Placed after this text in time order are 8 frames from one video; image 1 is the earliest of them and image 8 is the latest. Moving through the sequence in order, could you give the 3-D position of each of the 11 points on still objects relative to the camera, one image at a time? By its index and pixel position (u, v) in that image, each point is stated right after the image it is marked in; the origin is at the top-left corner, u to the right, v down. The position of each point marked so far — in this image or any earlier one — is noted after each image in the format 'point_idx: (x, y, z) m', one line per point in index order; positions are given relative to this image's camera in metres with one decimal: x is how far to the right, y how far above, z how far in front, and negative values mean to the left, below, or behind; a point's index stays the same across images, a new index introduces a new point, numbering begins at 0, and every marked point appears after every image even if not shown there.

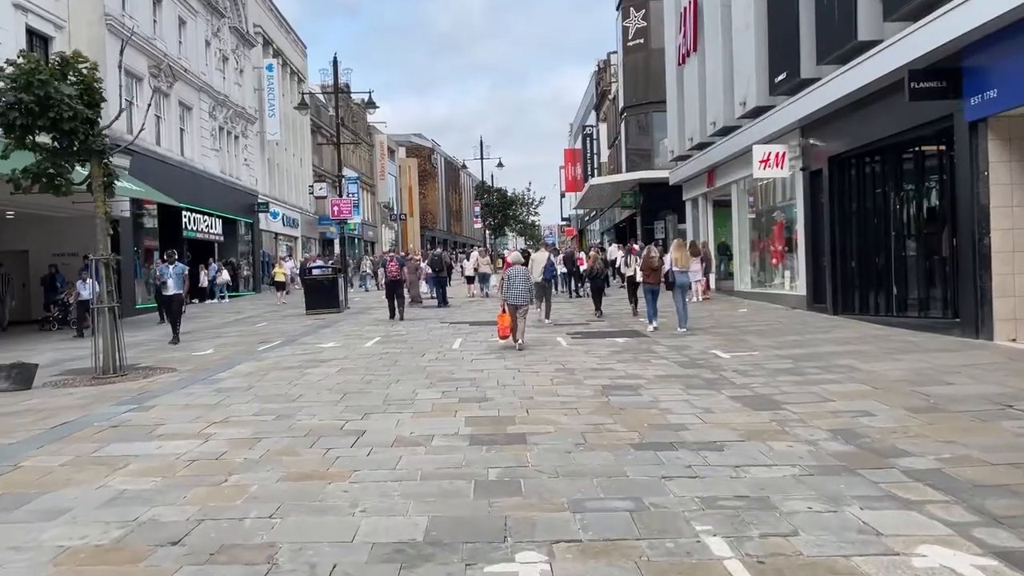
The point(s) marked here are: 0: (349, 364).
0: (-2.4, -1.1, +12.1) m
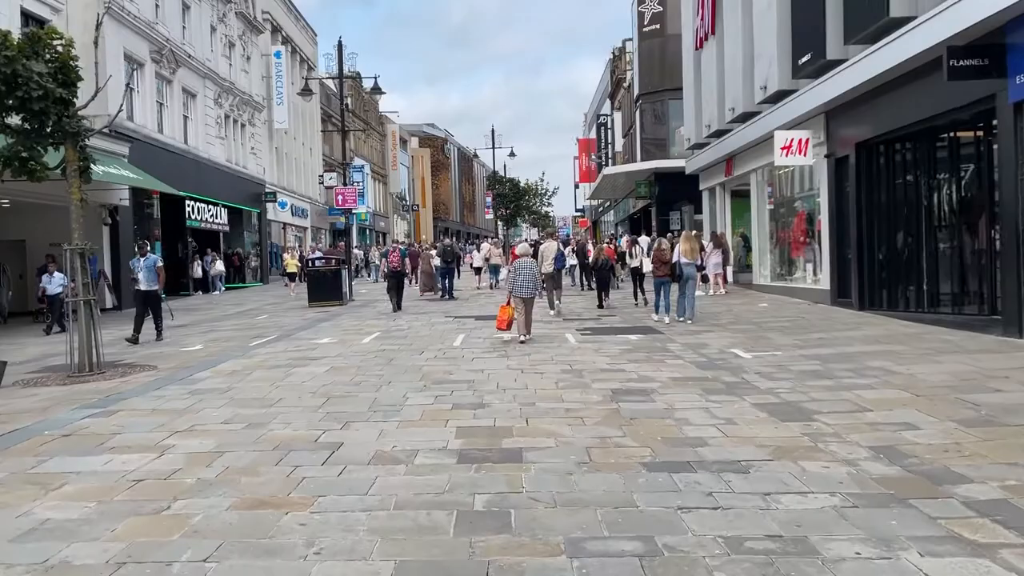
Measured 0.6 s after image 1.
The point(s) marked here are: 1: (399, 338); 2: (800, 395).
0: (-2.3, -1.0, +11.3) m
1: (-1.9, -0.9, +14.5) m
2: (+2.9, -1.1, +8.5) m
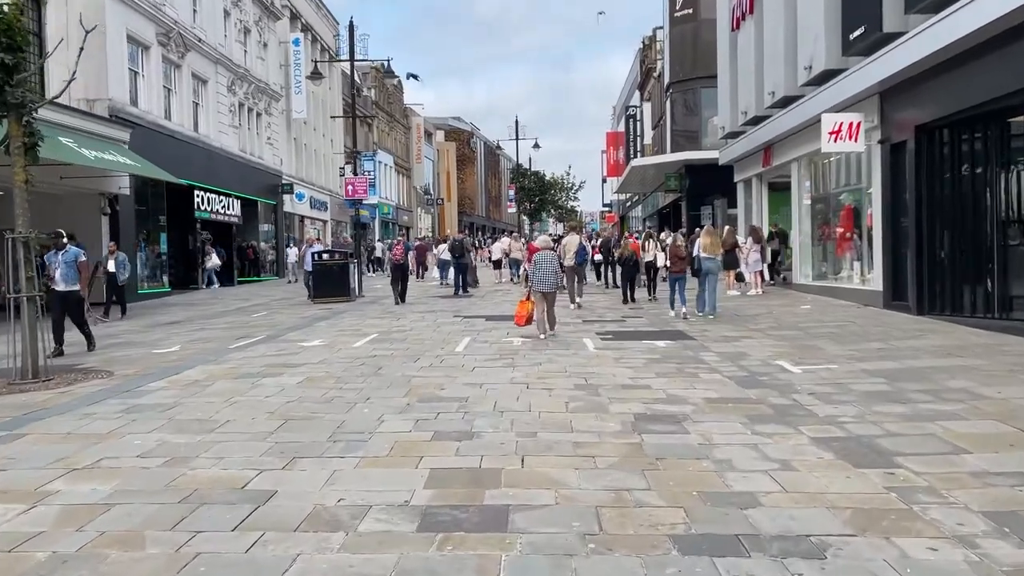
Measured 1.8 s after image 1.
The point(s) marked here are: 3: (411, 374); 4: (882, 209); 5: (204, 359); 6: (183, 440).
0: (-2.2, -1.0, +9.7) m
1: (-1.8, -0.8, +12.9) m
2: (+2.9, -1.1, +6.8) m
3: (-1.2, -1.0, +9.6) m
4: (+7.3, +1.5, +16.4) m
5: (-4.2, -1.0, +11.3) m
6: (-2.5, -1.2, +6.4) m
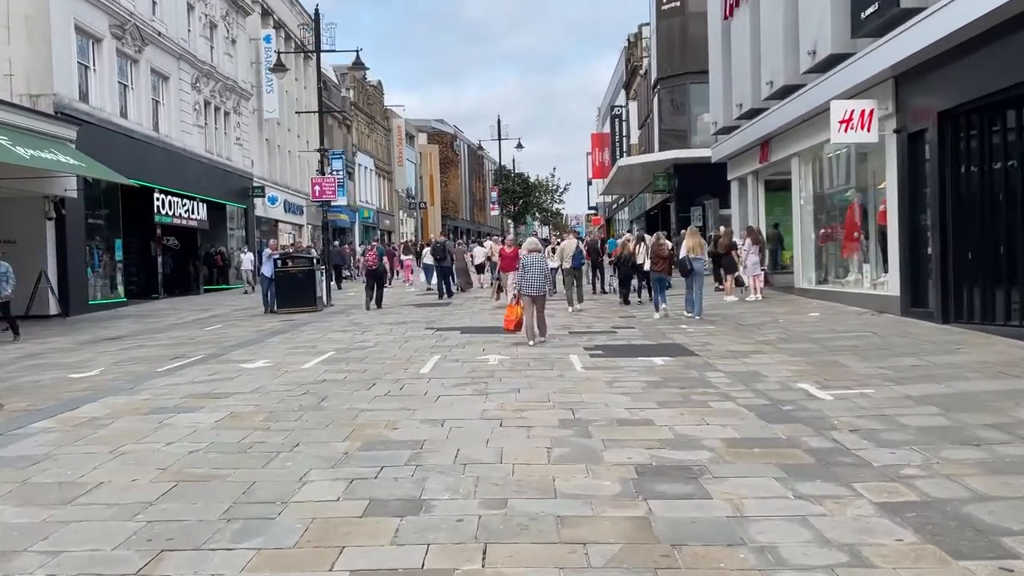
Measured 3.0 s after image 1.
0: (-2.5, -1.1, +8.0) m
1: (-2.1, -1.0, +11.2) m
2: (+2.7, -1.2, +5.1) m
3: (-1.4, -1.1, +7.9) m
4: (+6.9, +1.4, +14.9) m
5: (-4.5, -1.1, +9.6) m
6: (-2.8, -1.3, +4.7) m
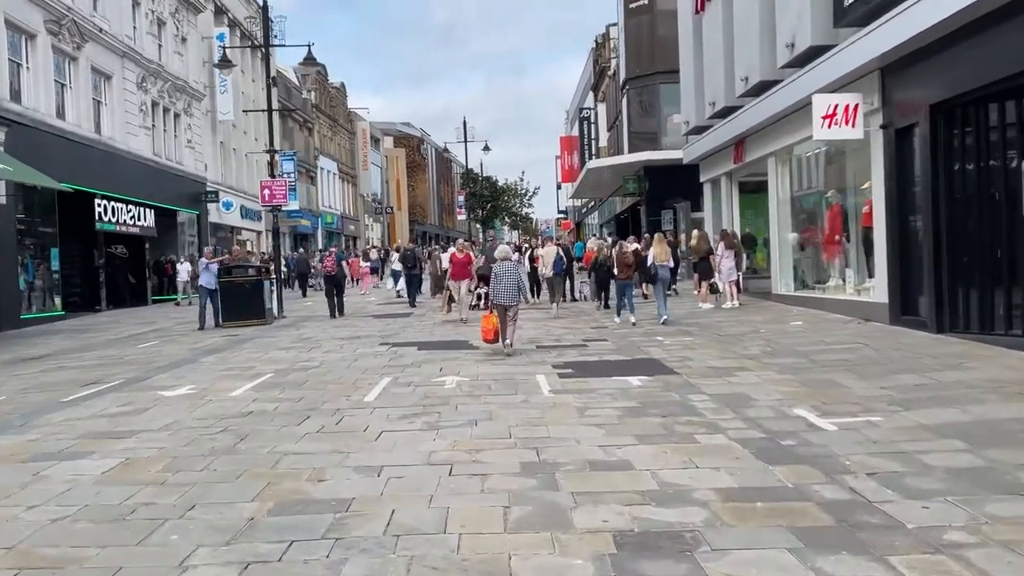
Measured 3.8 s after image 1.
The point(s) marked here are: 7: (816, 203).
0: (-2.9, -1.3, +6.7) m
1: (-2.6, -1.2, +9.9) m
2: (+2.4, -1.3, +4.0) m
3: (-1.8, -1.3, +6.6) m
4: (+6.3, +1.3, +13.9) m
5: (-4.9, -1.3, +8.2) m
6: (-3.0, -1.4, +3.4) m
7: (+6.5, +1.8, +17.8) m
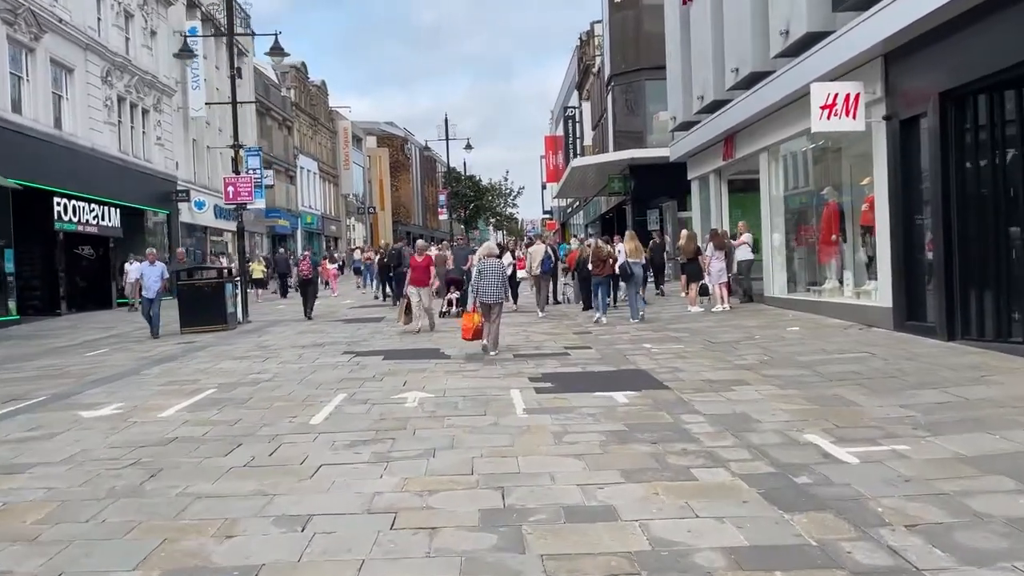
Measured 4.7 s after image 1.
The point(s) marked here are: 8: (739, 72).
0: (-3.1, -1.3, +5.5) m
1: (-2.9, -1.2, +8.7) m
2: (+2.2, -1.4, +3.0) m
3: (-2.1, -1.3, +5.5) m
4: (+5.9, +1.3, +12.9) m
5: (-5.2, -1.4, +7.0) m
6: (-3.2, -1.5, +2.2) m
7: (+6.1, +1.8, +16.9) m
8: (+4.8, +4.6, +17.7) m
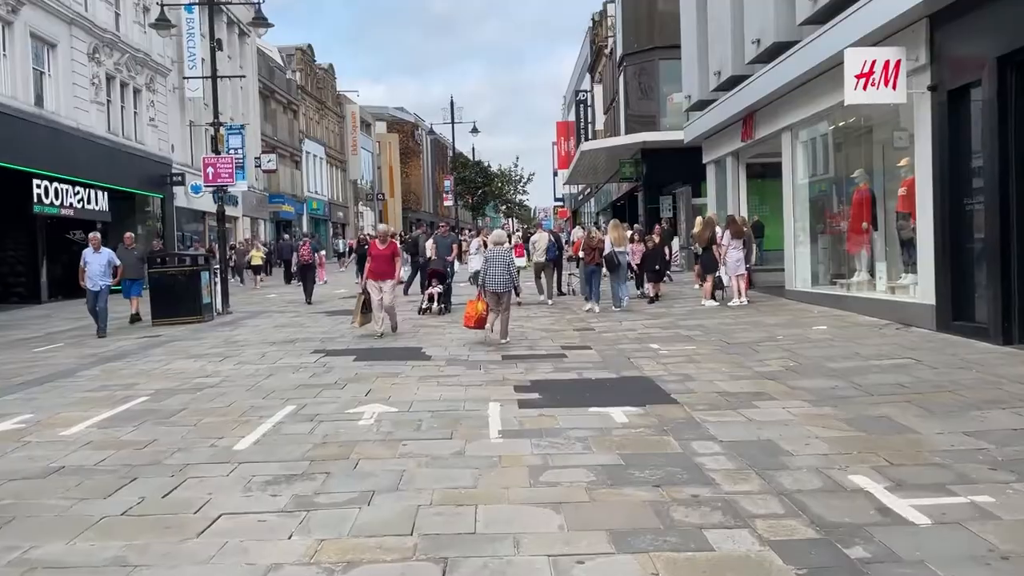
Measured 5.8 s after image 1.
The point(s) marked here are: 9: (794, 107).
0: (-3.4, -1.3, +4.1) m
1: (-3.1, -1.1, +7.3) m
2: (+1.9, -1.4, +1.5) m
3: (-2.3, -1.3, +4.1) m
4: (+5.8, +1.4, +11.4) m
5: (-5.4, -1.3, +5.7) m
6: (-3.5, -1.5, +0.9) m
7: (+6.0, +1.9, +15.3) m
8: (+4.8, +4.8, +16.1) m
9: (+5.5, +3.5, +16.3) m
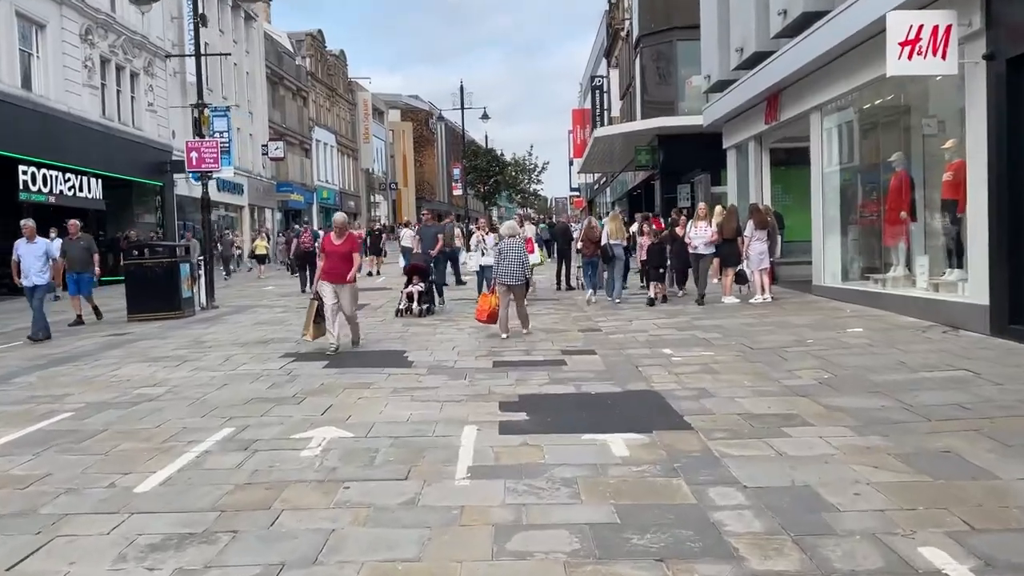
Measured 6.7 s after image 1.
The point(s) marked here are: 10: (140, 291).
0: (-3.6, -1.4, +3.0) m
1: (-3.2, -1.1, +6.2) m
2: (+1.6, -1.5, +0.2) m
3: (-2.5, -1.3, +2.9) m
4: (+5.7, +1.4, +10.0) m
5: (-5.6, -1.3, +4.5) m
6: (-3.8, -1.6, -0.3) m
7: (+6.0, +2.0, +13.9) m
8: (+4.8, +4.8, +14.7) m
9: (+5.5, +3.6, +14.8) m
10: (-6.8, 0.0, +15.2) m
